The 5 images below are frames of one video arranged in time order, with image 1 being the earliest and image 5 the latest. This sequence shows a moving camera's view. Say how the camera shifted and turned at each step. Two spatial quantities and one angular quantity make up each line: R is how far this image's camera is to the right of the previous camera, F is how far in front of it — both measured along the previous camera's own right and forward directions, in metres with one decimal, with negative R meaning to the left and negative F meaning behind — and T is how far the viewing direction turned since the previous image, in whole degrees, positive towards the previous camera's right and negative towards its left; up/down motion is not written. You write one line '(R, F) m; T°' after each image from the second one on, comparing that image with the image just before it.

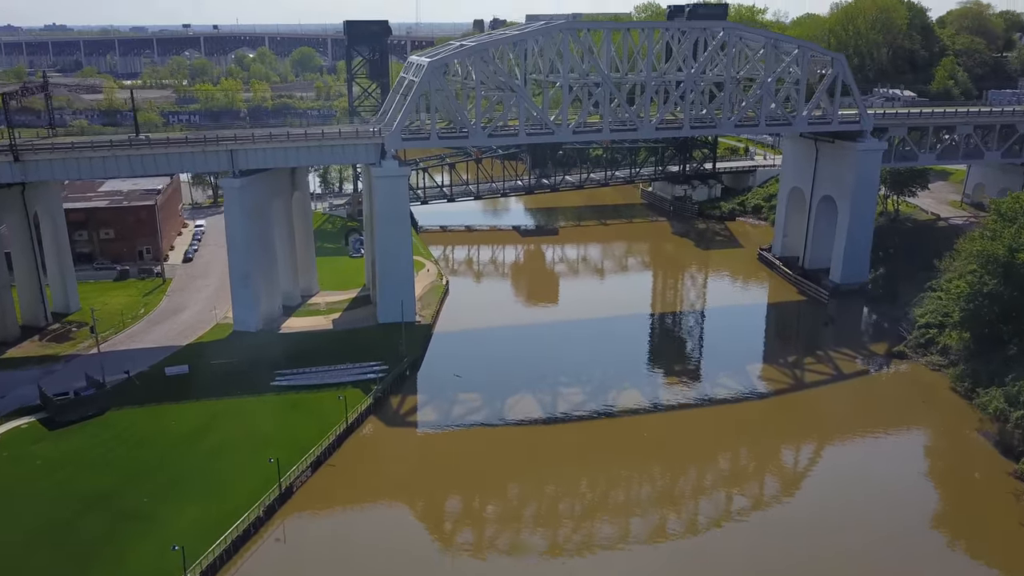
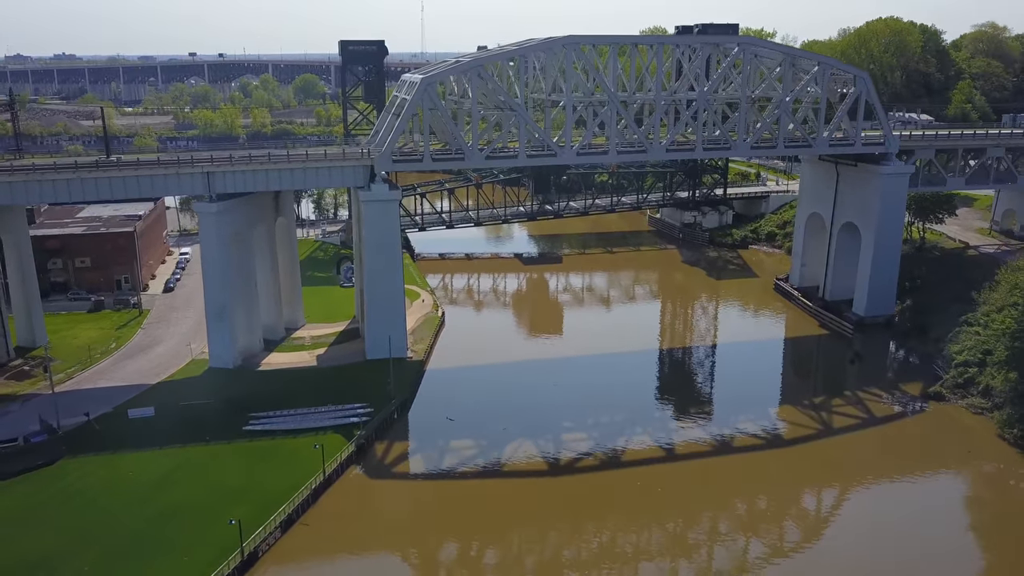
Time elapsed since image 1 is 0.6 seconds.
(+0.2, +2.5) m; 0°
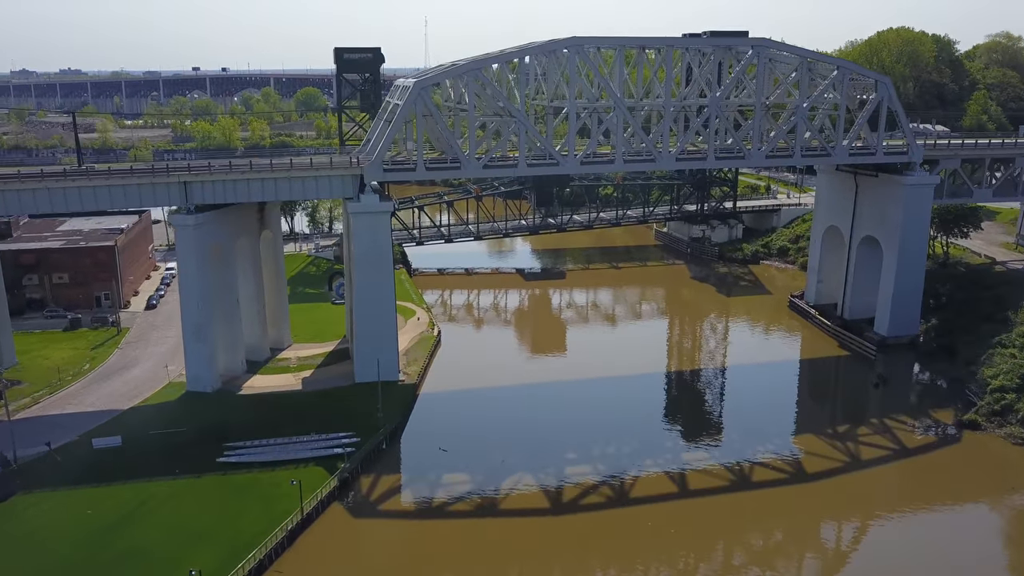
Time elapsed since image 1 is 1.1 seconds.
(+0.2, +2.0) m; 0°
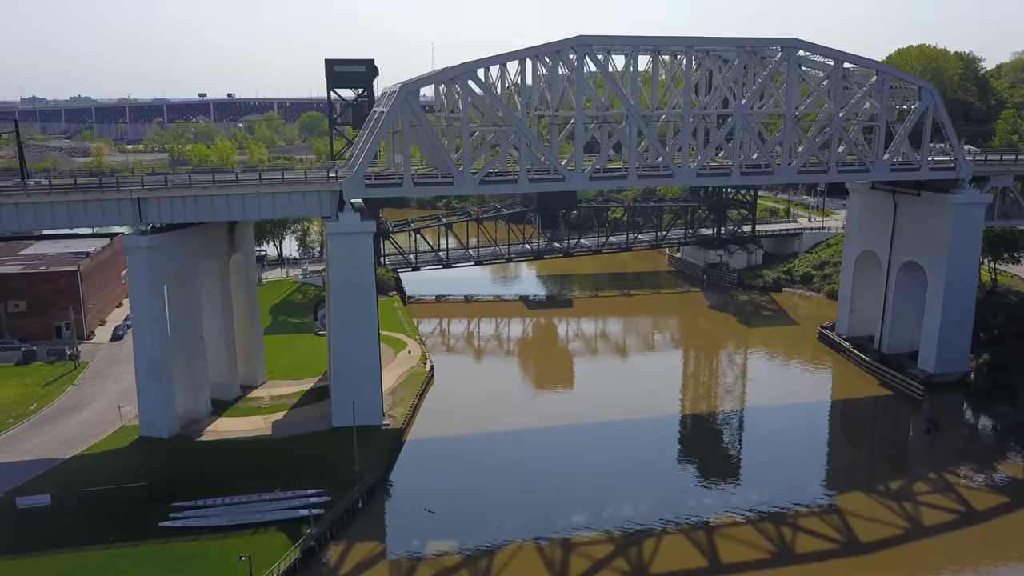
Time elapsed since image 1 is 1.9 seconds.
(+0.2, +3.4) m; 0°
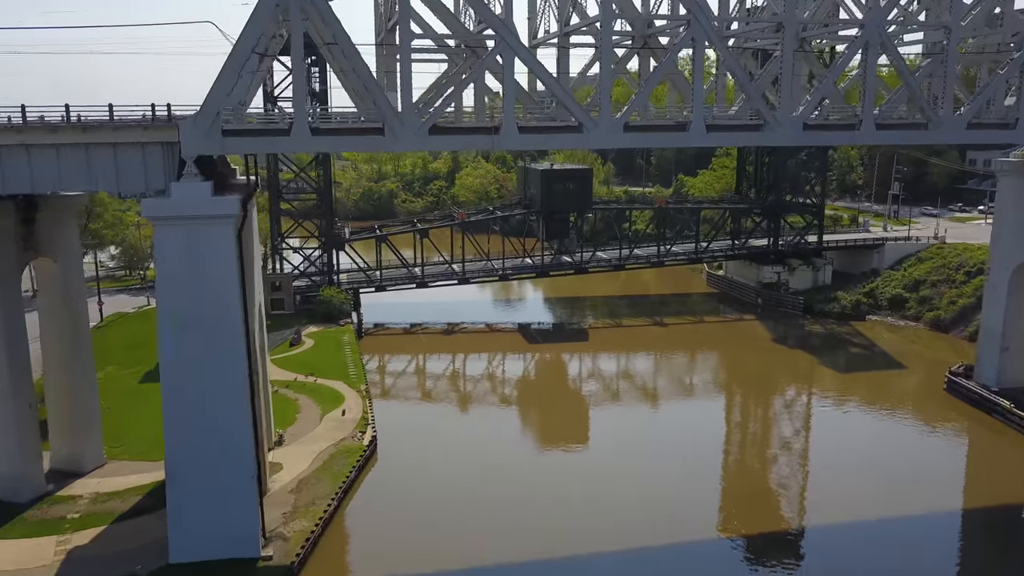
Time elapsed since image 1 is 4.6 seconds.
(+0.6, +10.9) m; -1°
